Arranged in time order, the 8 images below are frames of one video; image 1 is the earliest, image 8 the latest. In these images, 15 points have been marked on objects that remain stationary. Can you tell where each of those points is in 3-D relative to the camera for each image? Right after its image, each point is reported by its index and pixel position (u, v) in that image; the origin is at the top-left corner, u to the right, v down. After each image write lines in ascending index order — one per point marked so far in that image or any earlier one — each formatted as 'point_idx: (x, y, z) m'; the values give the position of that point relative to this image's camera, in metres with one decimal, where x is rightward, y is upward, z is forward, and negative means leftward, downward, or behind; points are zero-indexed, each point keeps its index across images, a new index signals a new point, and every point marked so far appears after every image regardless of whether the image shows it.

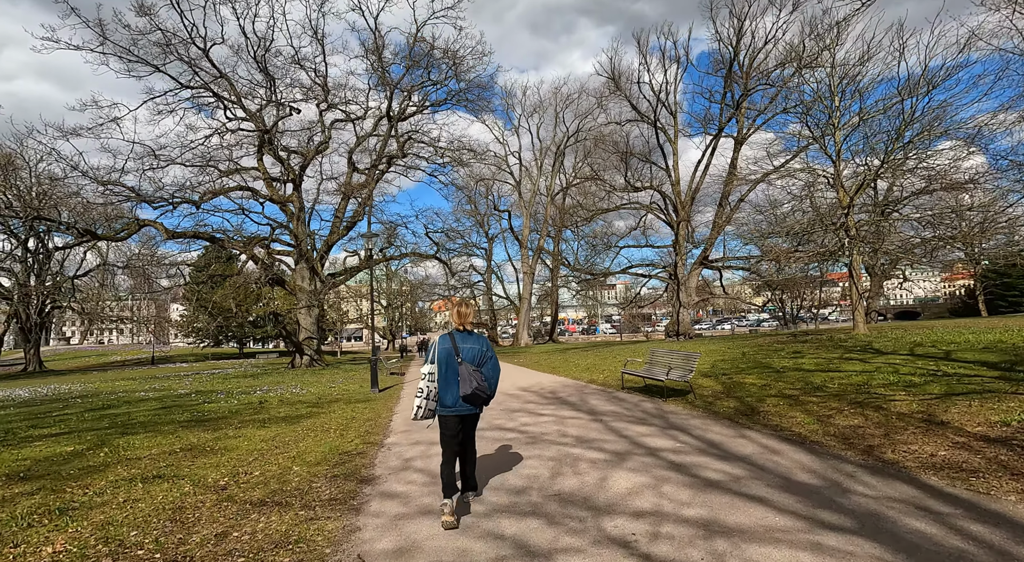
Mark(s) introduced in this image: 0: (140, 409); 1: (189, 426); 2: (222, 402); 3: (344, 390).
0: (-10.6, -3.6, +18.4) m
1: (-6.8, -3.1, +13.2) m
2: (-8.3, -3.5, +18.5) m
3: (-4.1, -2.7, +15.9) m
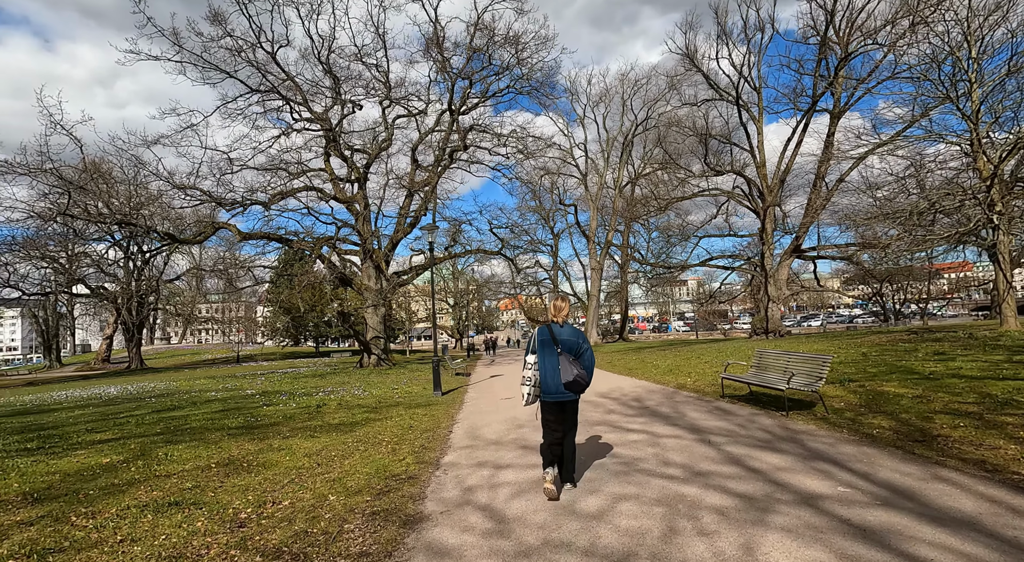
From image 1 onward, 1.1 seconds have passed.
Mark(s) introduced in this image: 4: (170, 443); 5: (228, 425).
0: (-8.6, -3.6, +18.2) m
1: (-5.4, -3.1, +12.7) m
2: (-6.4, -3.5, +18.1) m
3: (-2.5, -2.6, +15.1) m
4: (-7.3, -3.5, +13.8) m
5: (-7.1, -3.5, +16.0) m
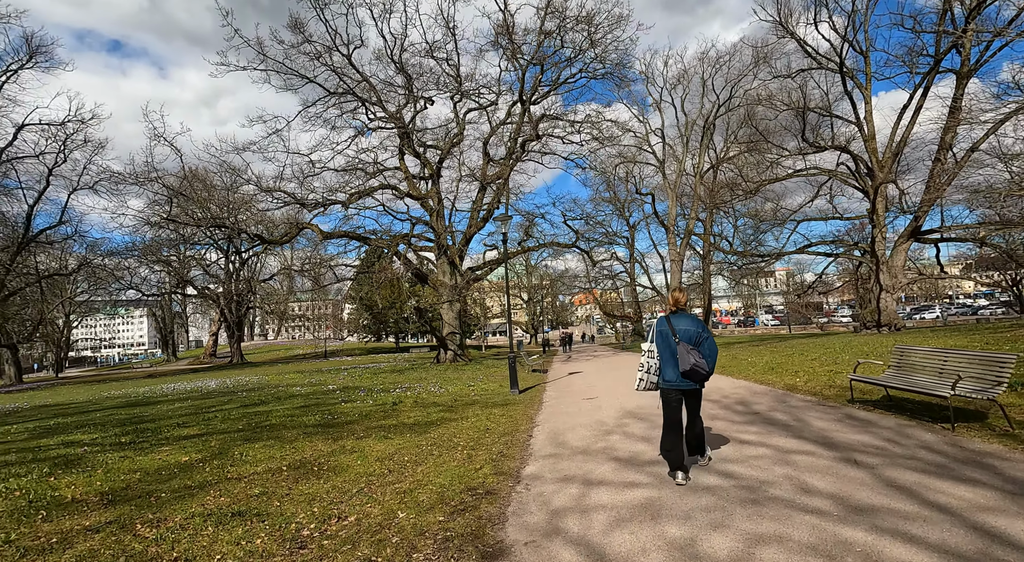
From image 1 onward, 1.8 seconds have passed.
0: (-6.4, -3.6, +18.4) m
1: (-3.8, -3.0, +12.5) m
2: (-4.2, -3.3, +18.0) m
3: (-0.7, -2.5, +14.6) m
4: (-5.6, -3.4, +13.9) m
5: (-5.1, -3.4, +16.0) m
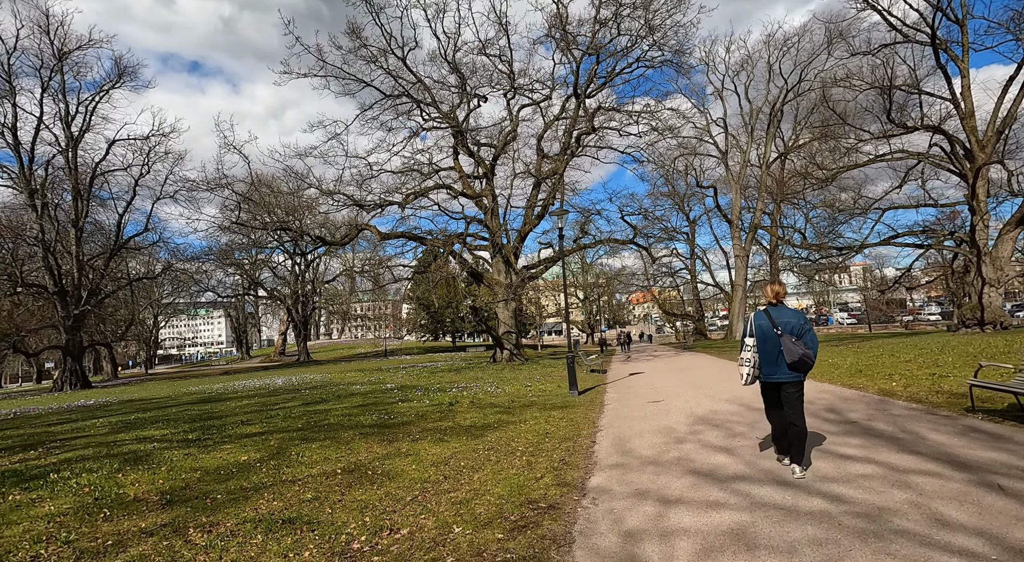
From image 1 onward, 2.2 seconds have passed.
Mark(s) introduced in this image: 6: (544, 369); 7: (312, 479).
0: (-4.8, -3.5, +18.5) m
1: (-2.7, -3.0, +12.4) m
2: (-2.6, -3.3, +17.9) m
3: (+0.6, -2.4, +14.2) m
4: (-4.4, -3.4, +13.9) m
5: (-3.7, -3.4, +16.0) m
6: (+1.0, -2.7, +19.9) m
7: (-3.0, -3.0, +9.9) m
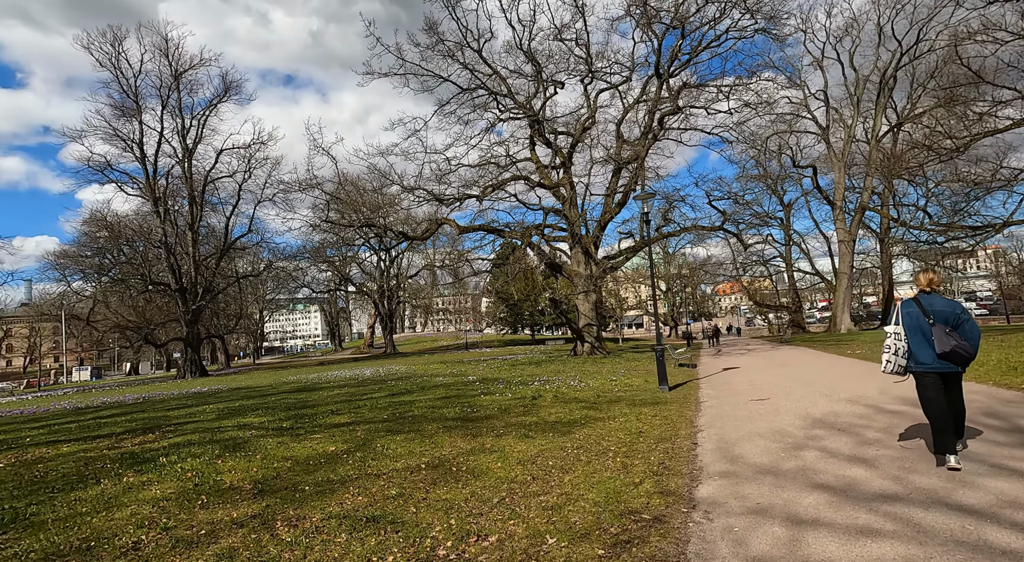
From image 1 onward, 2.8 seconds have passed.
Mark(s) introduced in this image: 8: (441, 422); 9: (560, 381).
0: (-2.5, -3.3, +18.5) m
1: (-1.1, -2.8, +12.2) m
2: (-0.4, -3.1, +17.6) m
3: (+2.4, -2.2, +13.6) m
4: (-2.6, -3.3, +13.9) m
5: (-1.7, -3.2, +15.9) m
6: (+3.4, -2.5, +19.2) m
7: (-1.7, -2.9, +9.7) m
8: (-1.6, -3.2, +14.8) m
9: (+1.3, -2.8, +17.9) m
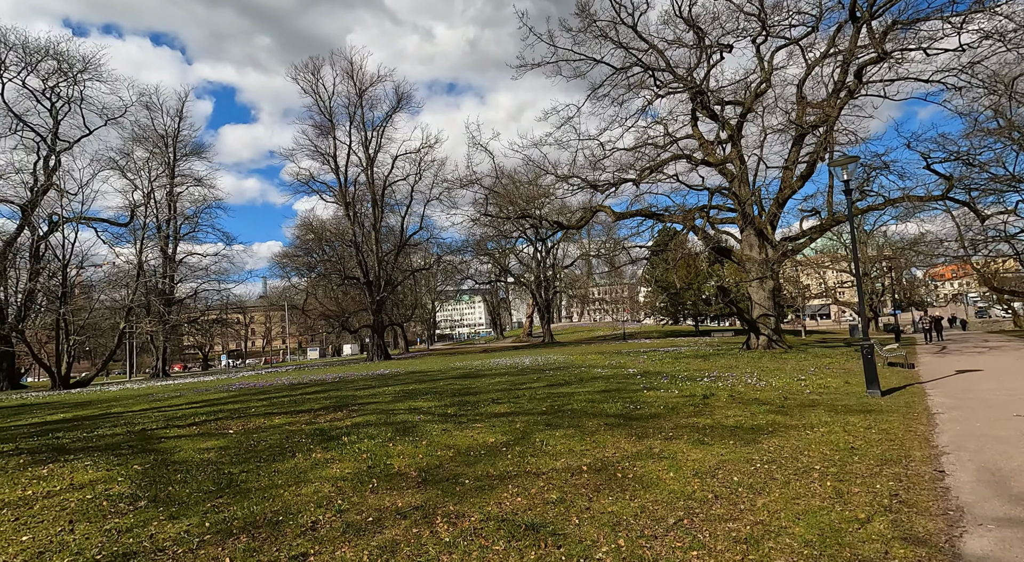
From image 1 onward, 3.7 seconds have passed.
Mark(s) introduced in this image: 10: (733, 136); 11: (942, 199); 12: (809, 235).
0: (+1.9, -3.0, +17.6) m
1: (+1.7, -2.6, +11.1) m
2: (+3.7, -2.8, +16.3) m
3: (+5.4, -1.9, +11.7) m
4: (+0.7, -3.0, +13.2) m
5: (+2.1, -2.9, +14.9) m
6: (+7.8, -2.1, +16.9) m
7: (+0.6, -2.7, +8.9) m
8: (+1.9, -2.9, +13.8) m
9: (+5.4, -2.4, +16.1) m
10: (+6.7, +4.4, +19.5) m
11: (+12.2, +2.2, +18.8) m
12: (+8.4, +1.3, +18.5) m
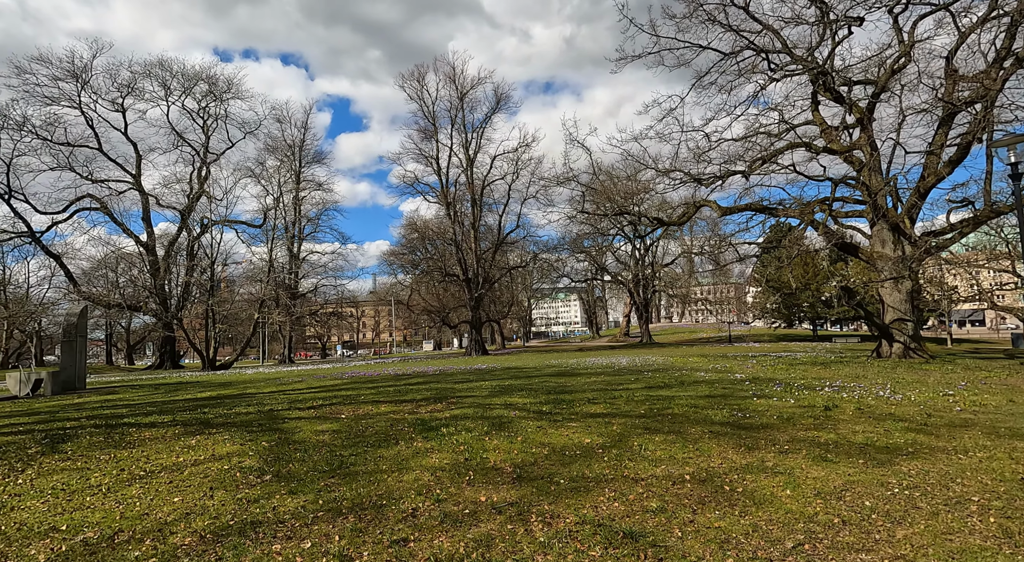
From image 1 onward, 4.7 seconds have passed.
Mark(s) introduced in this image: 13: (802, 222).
0: (+4.4, -3.0, +16.4) m
1: (+3.3, -2.5, +10.0) m
2: (+6.0, -2.7, +14.8) m
3: (+7.1, -1.9, +10.0) m
4: (+2.6, -2.9, +12.2) m
5: (+4.2, -2.9, +13.7) m
6: (+10.2, -2.1, +14.8) m
7: (+1.8, -2.7, +8.0) m
8: (+3.8, -2.8, +12.6) m
9: (+7.7, -2.4, +14.4) m
10: (+9.5, +4.4, +17.6) m
11: (+14.8, +2.1, +16.0) m
12: (+11.0, +1.3, +16.3) m
13: (+8.9, +1.9, +19.8) m
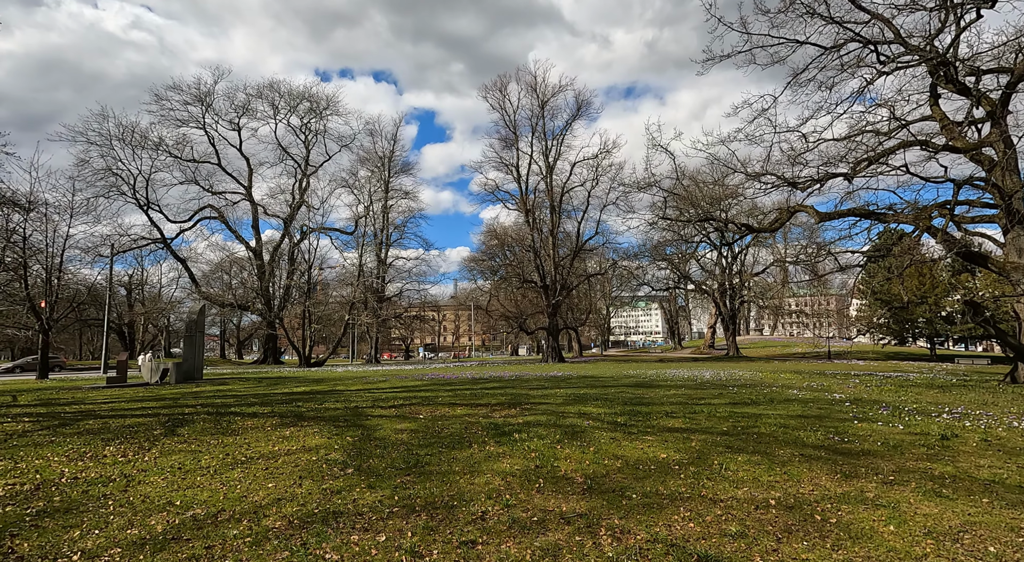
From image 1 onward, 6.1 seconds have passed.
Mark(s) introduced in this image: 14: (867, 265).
0: (+6.2, -3.2, +14.9) m
1: (+4.4, -2.7, +8.7) m
2: (+7.6, -3.0, +13.2) m
3: (+8.1, -2.1, +8.3) m
4: (+3.9, -3.1, +10.9) m
5: (+5.7, -3.0, +12.2) m
6: (+11.7, -2.4, +12.7) m
7: (+2.6, -2.7, +6.9) m
8: (+5.2, -3.0, +11.3) m
9: (+9.2, -2.7, +12.5) m
10: (+11.6, +4.0, +15.5) m
11: (+16.6, +1.6, +13.4) m
12: (+12.8, +0.9, +14.1) m
13: (+11.1, +1.5, +17.8) m
14: (+10.5, +0.7, +19.4) m
